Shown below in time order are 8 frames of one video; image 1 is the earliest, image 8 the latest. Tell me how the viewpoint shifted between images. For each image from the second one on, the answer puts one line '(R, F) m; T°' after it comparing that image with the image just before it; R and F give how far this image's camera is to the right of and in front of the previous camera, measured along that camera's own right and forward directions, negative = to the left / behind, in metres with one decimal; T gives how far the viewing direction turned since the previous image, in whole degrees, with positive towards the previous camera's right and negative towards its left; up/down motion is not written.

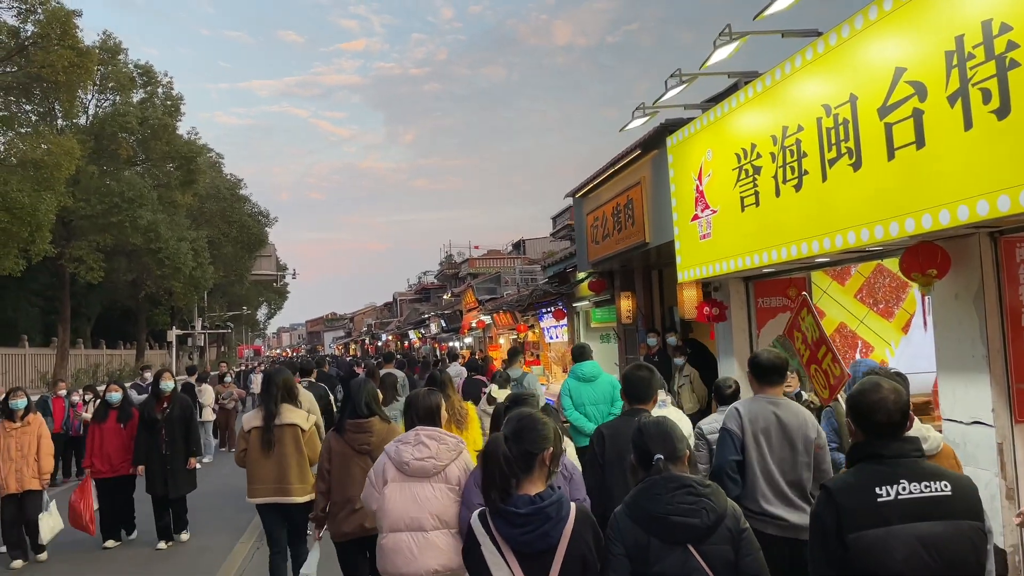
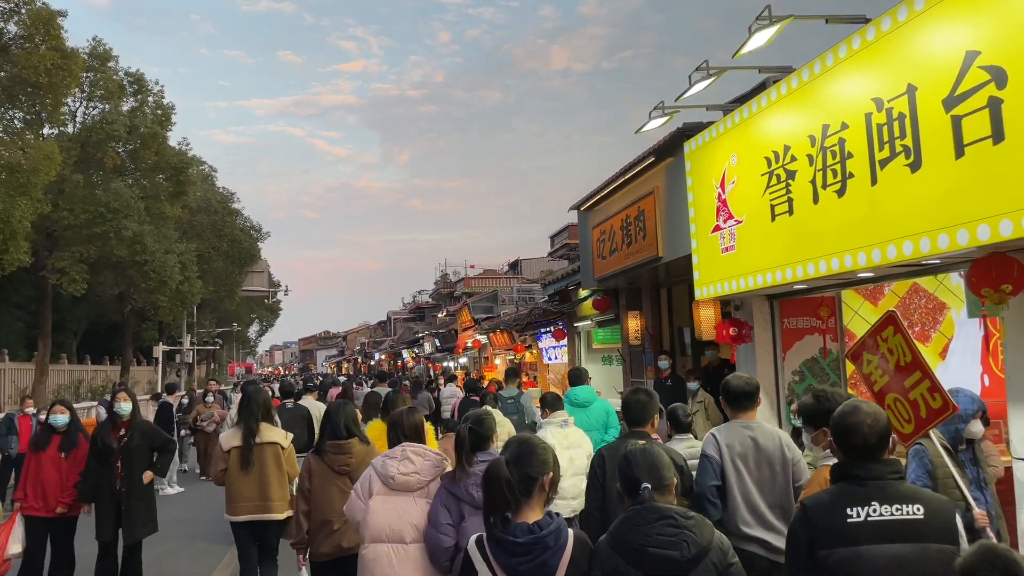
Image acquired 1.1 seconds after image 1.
(-0.1, +0.7) m; 0°
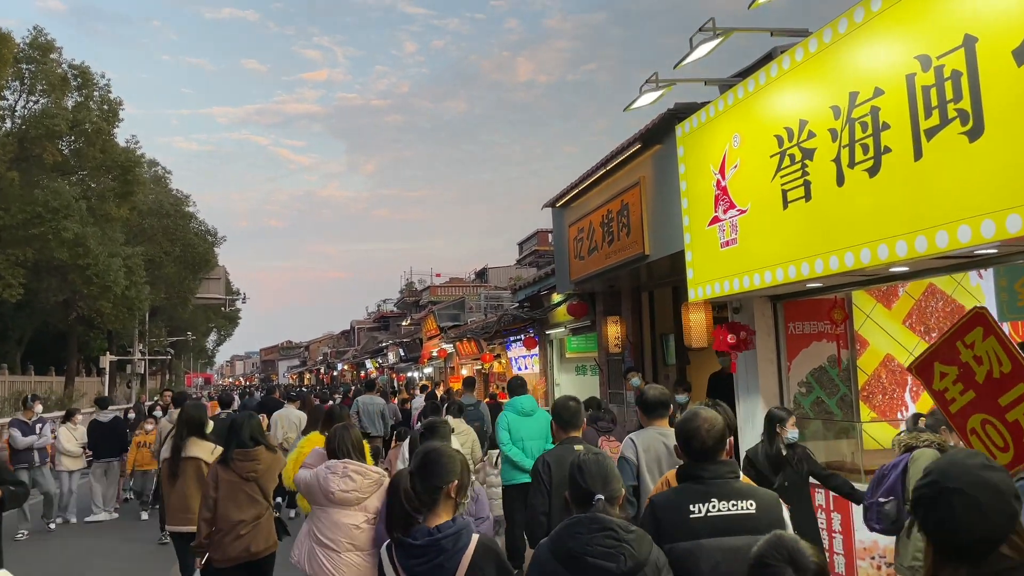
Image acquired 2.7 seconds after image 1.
(0.0, +0.9) m; +2°
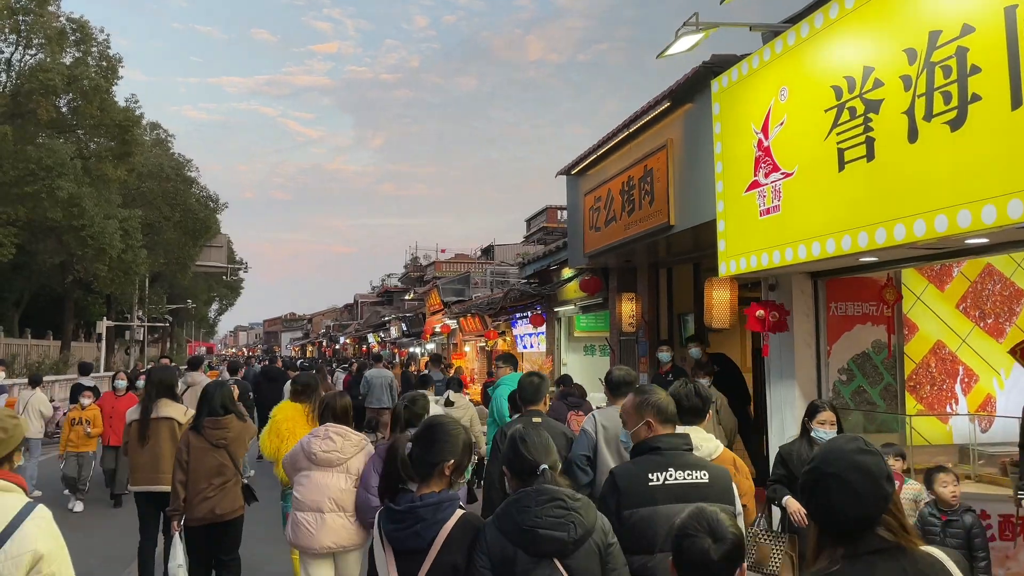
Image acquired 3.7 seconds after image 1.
(0.0, +0.6) m; 0°
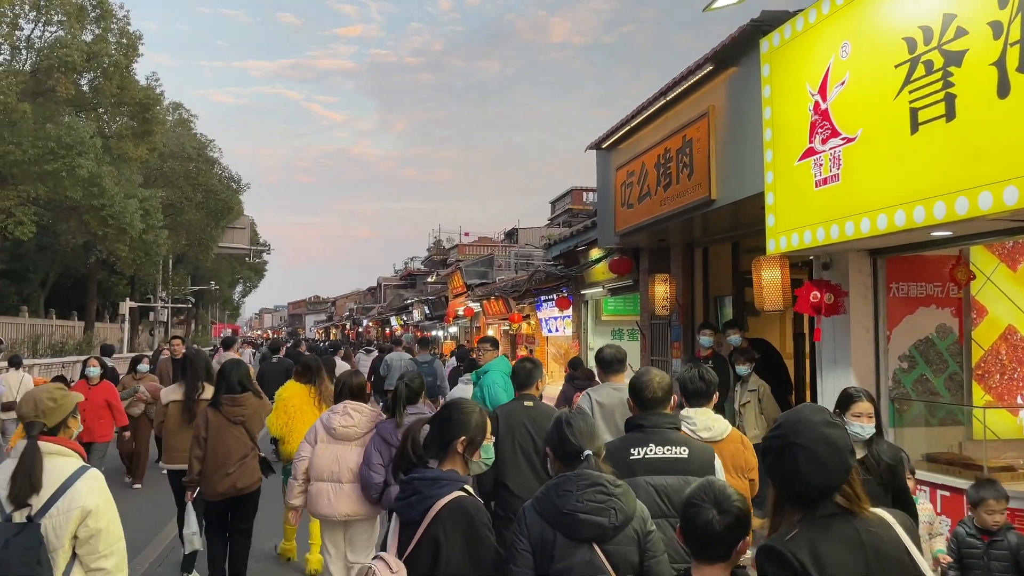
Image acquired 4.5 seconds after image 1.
(0.0, +0.5) m; -2°
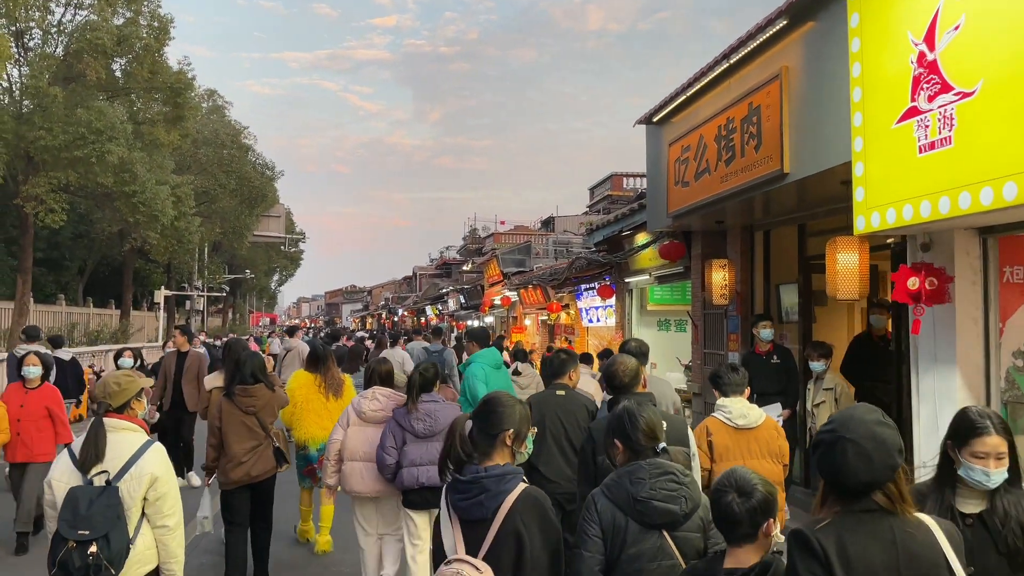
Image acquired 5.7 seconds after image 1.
(-0.1, +0.7) m; -2°
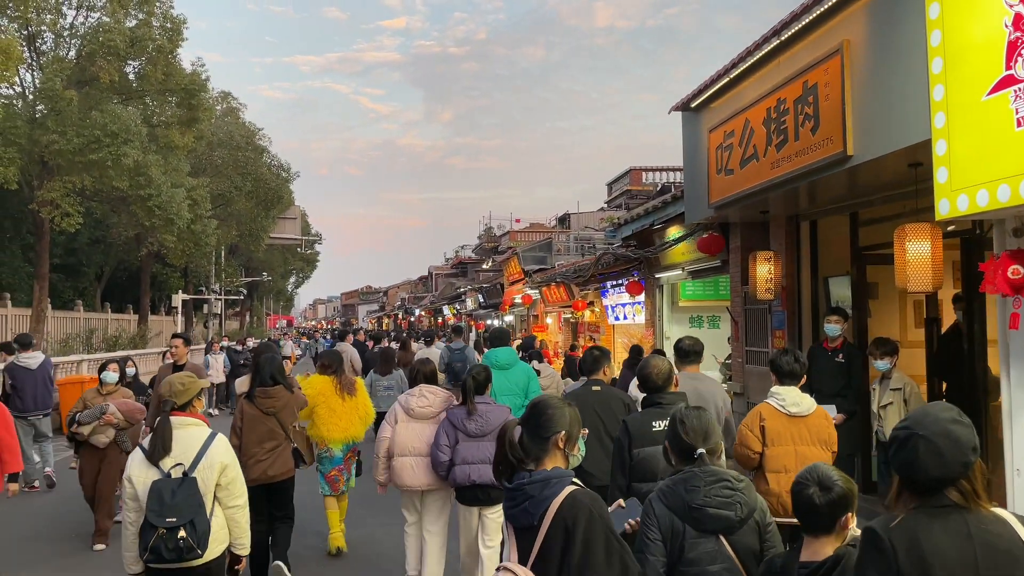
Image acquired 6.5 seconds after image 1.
(-0.2, +0.4) m; -1°
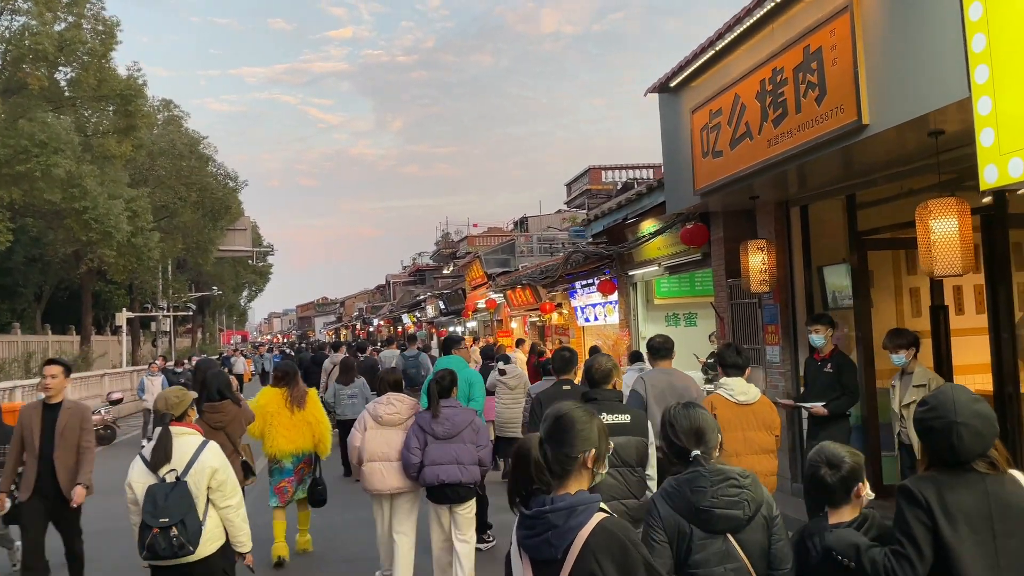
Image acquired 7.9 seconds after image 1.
(-0.1, +0.7) m; +3°
